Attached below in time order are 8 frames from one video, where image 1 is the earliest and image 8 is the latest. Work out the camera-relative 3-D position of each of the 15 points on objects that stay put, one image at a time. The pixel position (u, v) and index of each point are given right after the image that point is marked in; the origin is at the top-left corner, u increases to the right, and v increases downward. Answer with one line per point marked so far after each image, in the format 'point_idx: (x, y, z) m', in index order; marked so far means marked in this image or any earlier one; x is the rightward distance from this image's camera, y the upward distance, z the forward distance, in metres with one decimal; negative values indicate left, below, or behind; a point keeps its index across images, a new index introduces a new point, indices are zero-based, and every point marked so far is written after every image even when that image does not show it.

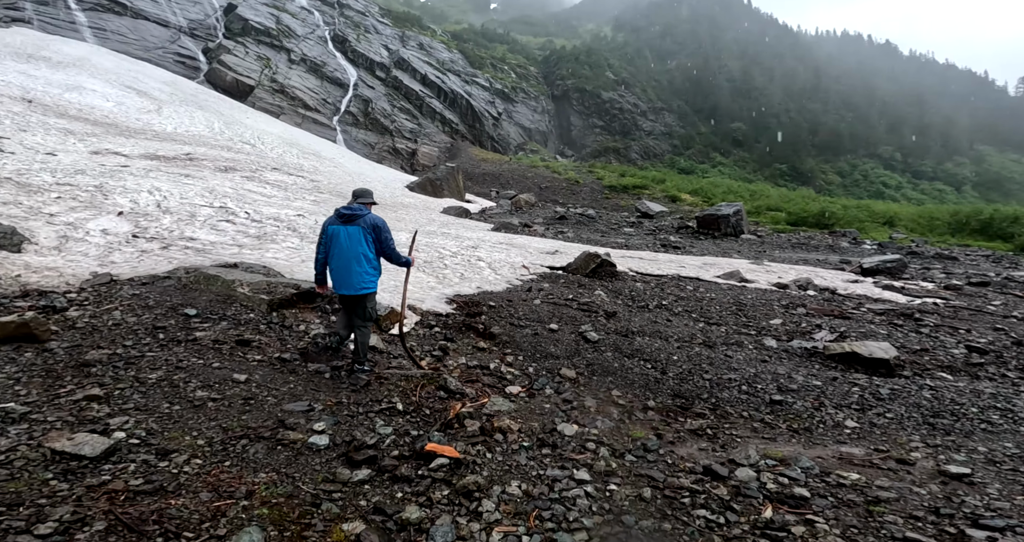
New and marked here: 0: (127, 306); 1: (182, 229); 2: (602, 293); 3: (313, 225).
0: (-5.0, -0.5, +6.9) m
1: (-8.2, +1.0, +13.5) m
2: (+2.1, -0.5, +12.3) m
3: (-6.3, +1.5, +17.2) m
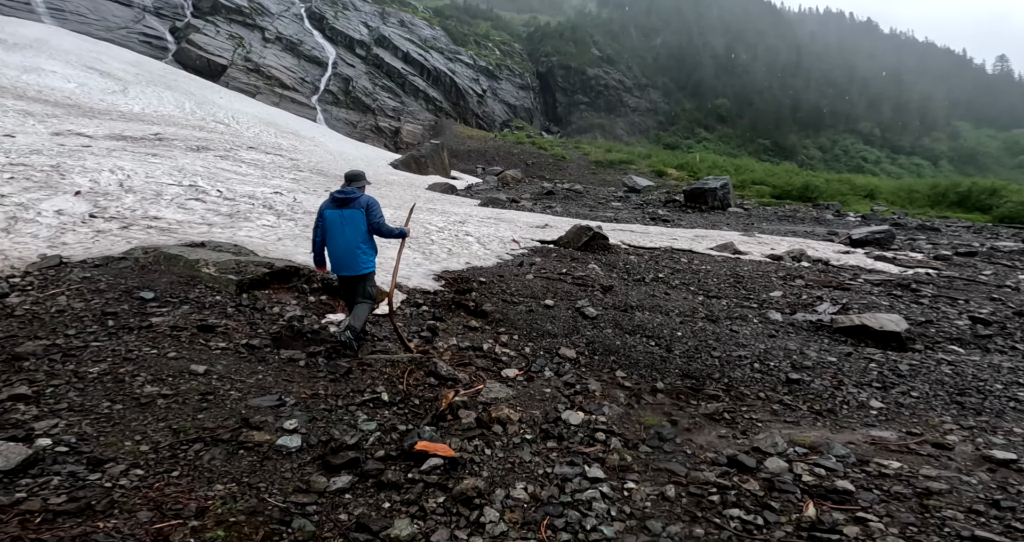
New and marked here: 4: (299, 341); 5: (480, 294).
0: (-5.0, -0.2, +6.2) m
1: (-8.5, +1.5, +12.6) m
2: (+1.8, +0.1, +11.8) m
3: (-6.7, +2.0, +16.3) m
4: (-2.2, -0.7, +5.7) m
5: (-0.6, -0.4, +8.8) m
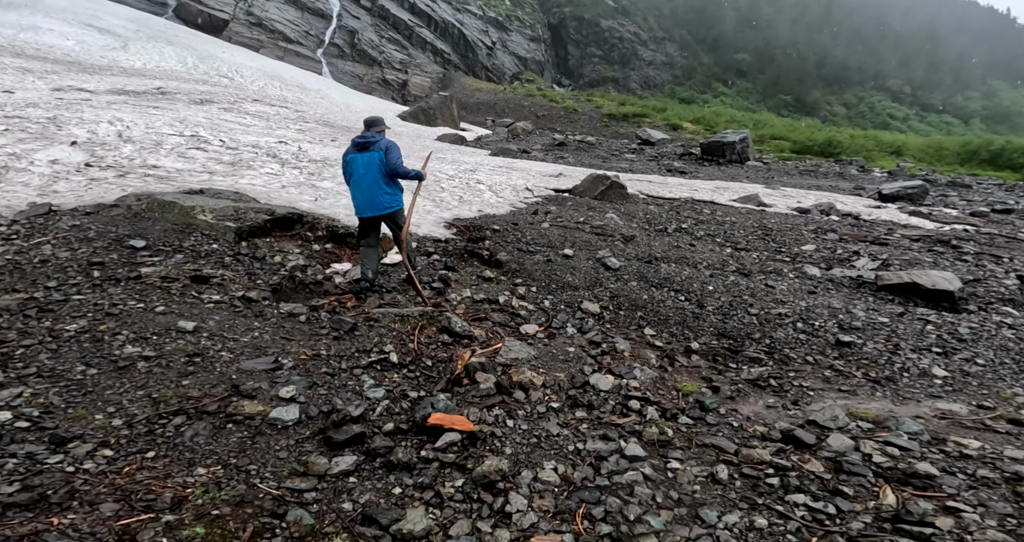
0: (-4.8, +0.3, +5.8) m
1: (-8.2, +2.6, +12.0) m
2: (+2.1, +1.0, +11.3) m
3: (-6.3, +3.5, +15.7) m
4: (-2.0, -0.3, +5.2) m
5: (-0.3, +0.3, +8.3) m
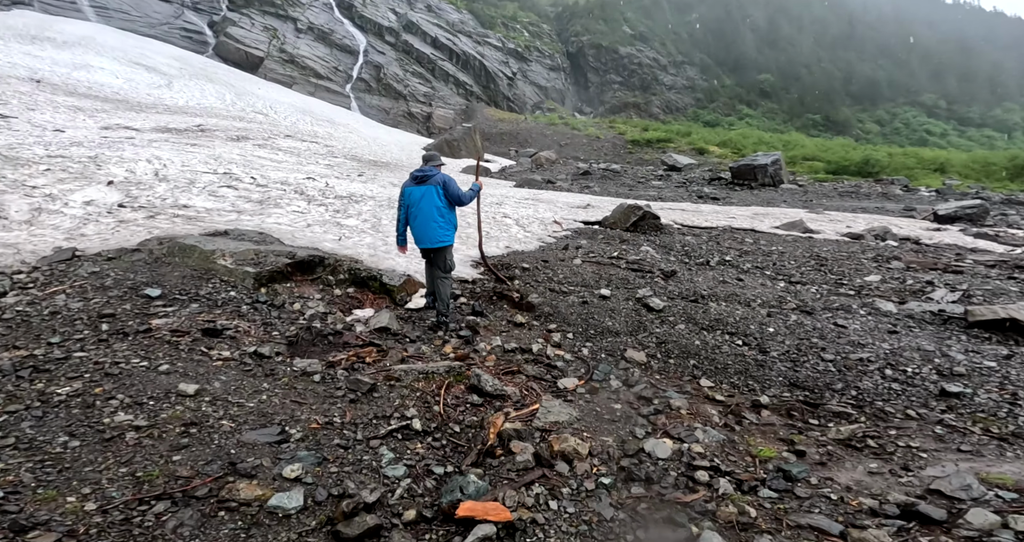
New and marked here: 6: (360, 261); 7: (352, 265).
0: (-4.5, -0.2, +5.6) m
1: (-7.5, +1.7, +12.1) m
2: (+2.7, +0.4, +10.7) m
3: (-5.5, +2.4, +15.7) m
4: (-1.7, -0.7, +4.8) m
5: (+0.2, -0.2, +7.8) m
6: (-2.2, +0.1, +7.8) m
7: (-2.1, +0.1, +7.1) m
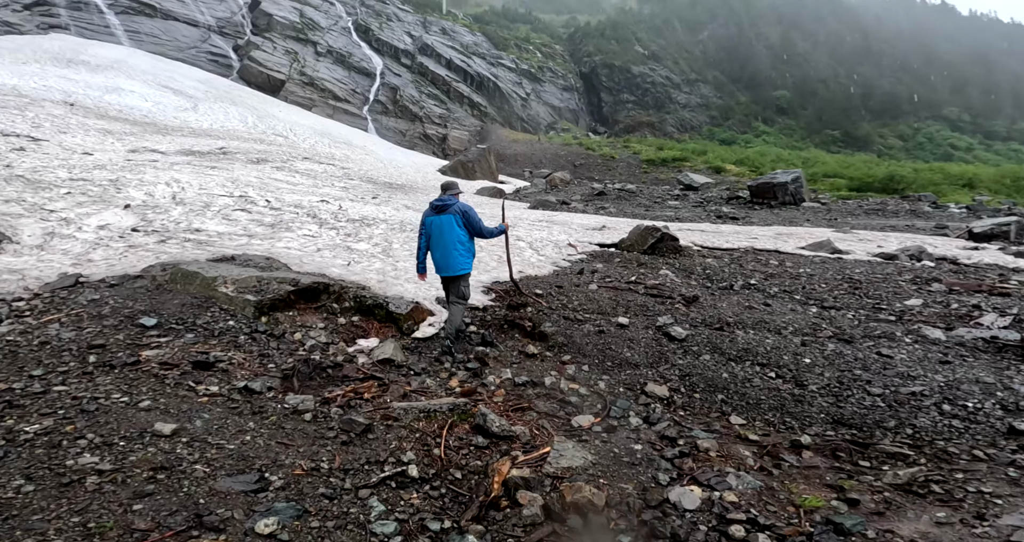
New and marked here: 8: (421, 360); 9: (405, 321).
0: (-4.4, -0.5, +5.4) m
1: (-7.2, +1.1, +12.1) m
2: (+3.0, 0.0, +10.3) m
3: (-5.0, +1.7, +15.6) m
4: (-1.6, -0.9, +4.5) m
5: (+0.4, -0.5, +7.5) m
6: (-2.0, -0.2, +7.5) m
7: (-1.9, -0.2, +6.8) m
8: (-1.0, -0.9, +5.7) m
9: (-1.3, -0.6, +6.5) m
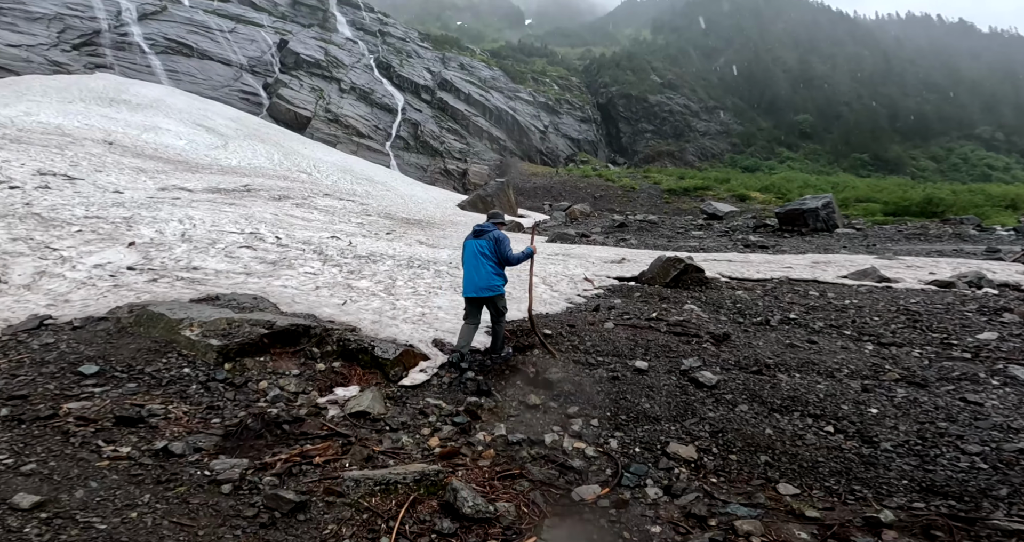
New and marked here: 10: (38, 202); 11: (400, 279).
0: (-4.4, -0.8, +4.8) m
1: (-6.9, +0.3, +11.7) m
2: (+3.2, -0.6, +9.4) m
3: (-4.6, +0.7, +15.2) m
4: (-1.7, -1.2, +3.8) m
5: (+0.4, -1.0, +6.6) m
6: (-2.0, -0.7, +6.8) m
7: (-1.9, -0.7, +6.1) m
8: (-1.0, -1.3, +4.9) m
9: (-1.3, -1.0, +5.8) m
10: (-12.3, +1.7, +13.9) m
11: (-2.3, -0.2, +11.3) m
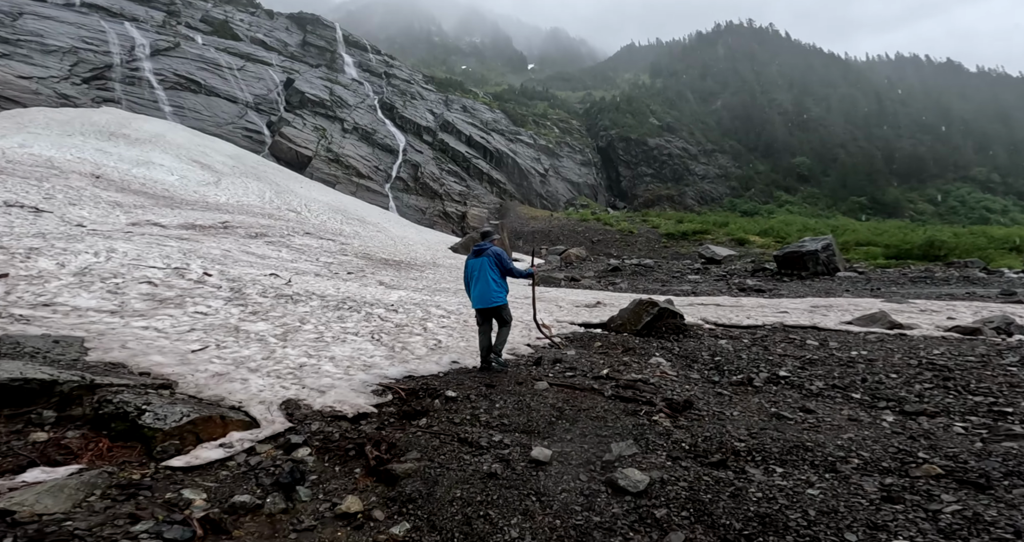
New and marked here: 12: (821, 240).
0: (-5.6, -1.0, +2.8) m
1: (-8.1, -0.4, +9.8) m
2: (+2.0, -1.2, +7.4) m
3: (-5.8, -0.3, +13.3) m
4: (-2.9, -1.3, +1.8) m
5: (-0.8, -1.3, +4.7) m
6: (-3.1, -1.0, +4.9) m
7: (-3.1, -0.9, +4.2) m
8: (-2.2, -1.4, +2.9) m
9: (-2.5, -1.2, +3.8) m
10: (-13.4, +0.9, +12.2) m
11: (-3.5, -0.9, +9.4) m
12: (+11.2, +1.2, +19.5) m
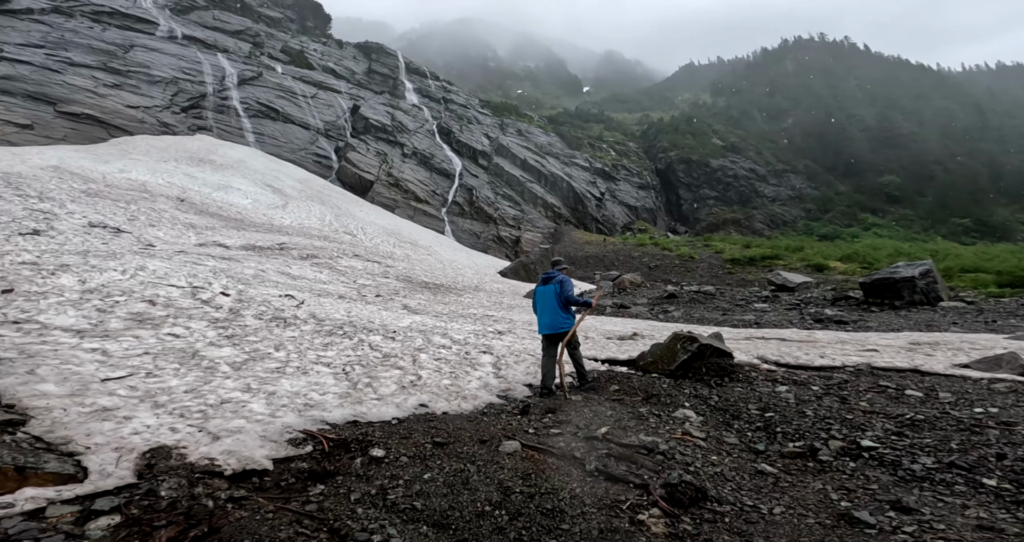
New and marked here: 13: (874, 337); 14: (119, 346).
0: (-6.3, -0.9, +2.1) m
1: (-7.9, -0.7, +9.3) m
2: (+1.8, -1.5, +5.6) m
3: (-5.2, -0.8, +12.5) m
4: (-3.8, -1.2, +0.7) m
5: (-1.3, -1.4, +3.3) m
6: (-3.6, -1.1, +3.8) m
7: (-3.7, -1.0, +3.1) m
8: (-2.9, -1.4, +1.7) m
9: (-3.1, -1.3, +2.6) m
10: (-12.9, +0.5, +12.4) m
11: (-3.4, -1.2, +8.3) m
12: (+12.4, +0.2, +16.6) m
13: (+7.4, -1.3, +11.2) m
14: (-5.2, -1.0, +7.1) m
